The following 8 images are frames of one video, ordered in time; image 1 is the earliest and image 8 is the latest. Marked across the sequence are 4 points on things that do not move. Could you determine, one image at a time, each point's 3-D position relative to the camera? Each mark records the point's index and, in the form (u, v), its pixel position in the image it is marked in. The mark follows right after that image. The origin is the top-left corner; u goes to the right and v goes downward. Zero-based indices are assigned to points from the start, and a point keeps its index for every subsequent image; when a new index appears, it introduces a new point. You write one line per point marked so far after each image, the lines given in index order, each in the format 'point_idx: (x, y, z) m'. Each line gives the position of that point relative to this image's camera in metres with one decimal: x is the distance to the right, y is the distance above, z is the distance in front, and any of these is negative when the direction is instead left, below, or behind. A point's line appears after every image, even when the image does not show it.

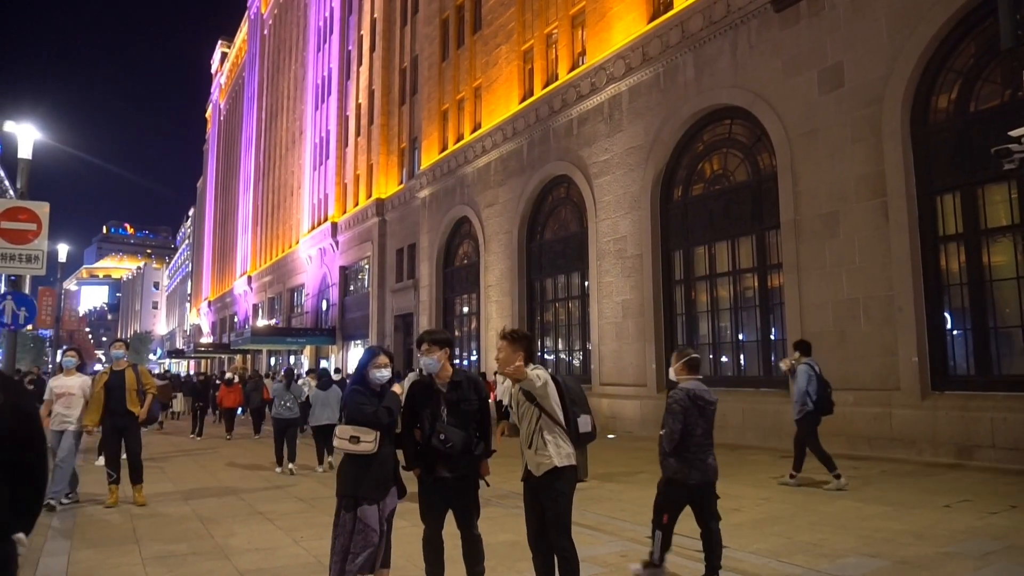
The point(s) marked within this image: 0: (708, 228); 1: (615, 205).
0: (+4.4, +1.4, +16.2) m
1: (+2.7, +2.2, +18.6) m
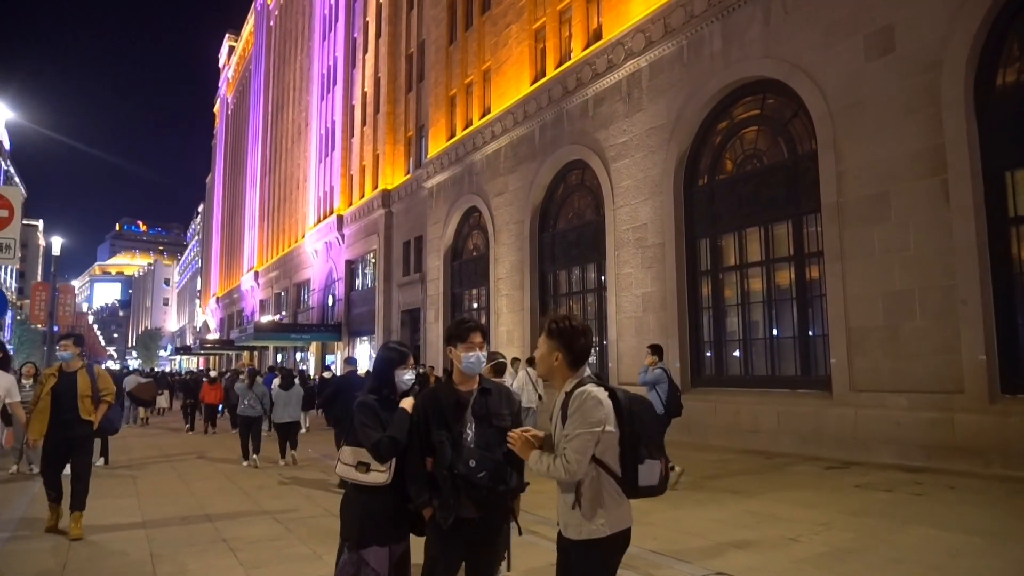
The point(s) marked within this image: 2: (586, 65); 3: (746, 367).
0: (+4.6, +1.5, +14.8) m
1: (+2.9, +2.4, +17.2) m
2: (+2.0, +5.9, +19.2) m
3: (+4.7, -1.6, +14.6) m
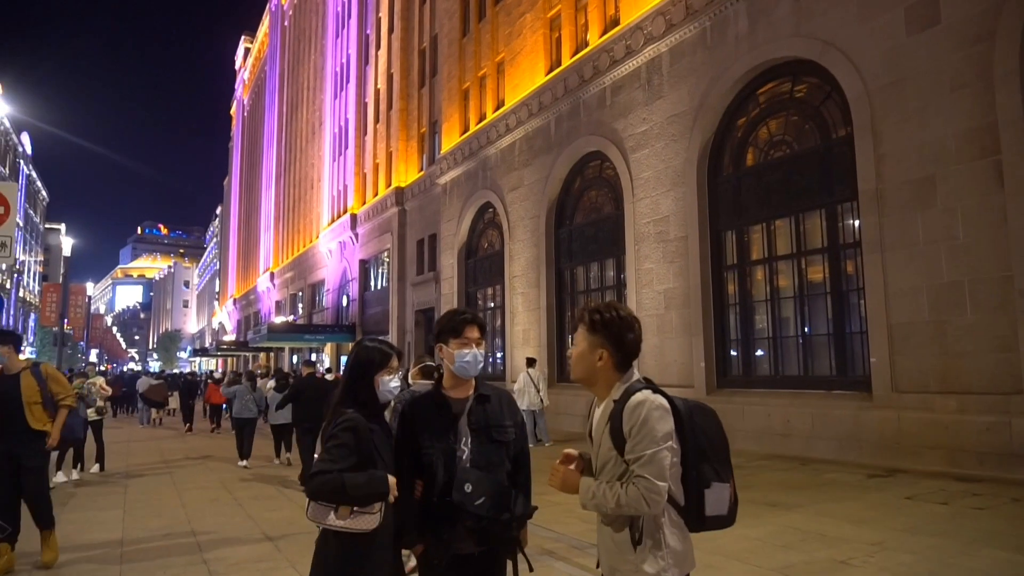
0: (+4.9, +1.6, +13.9) m
1: (+3.3, +2.4, +16.4) m
2: (+2.3, +6.0, +18.4) m
3: (+5.0, -1.5, +13.7) m
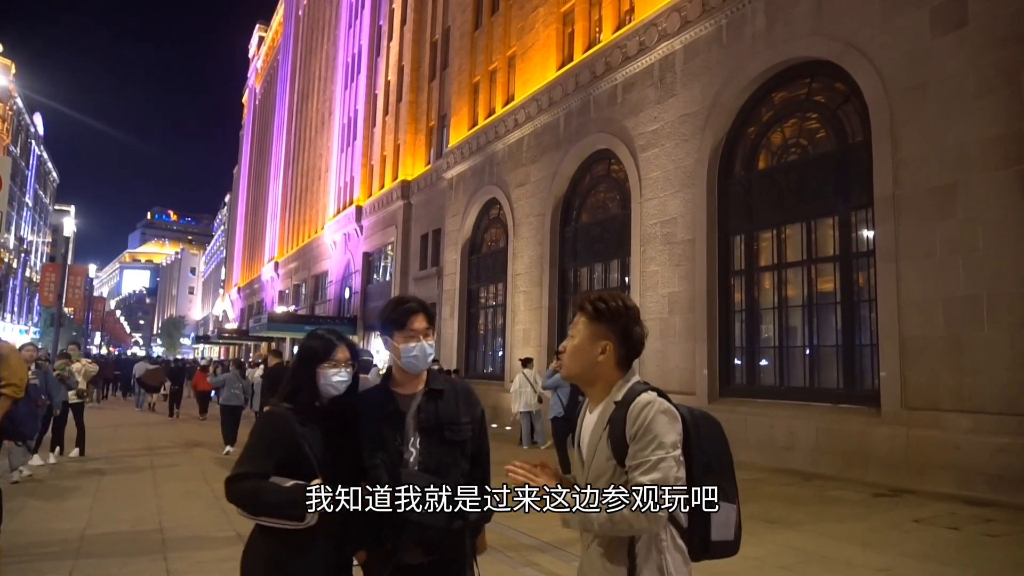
0: (+5.0, +1.5, +13.5) m
1: (+3.4, +2.4, +16.0) m
2: (+2.6, +6.0, +17.9) m
3: (+5.0, -1.6, +13.2) m
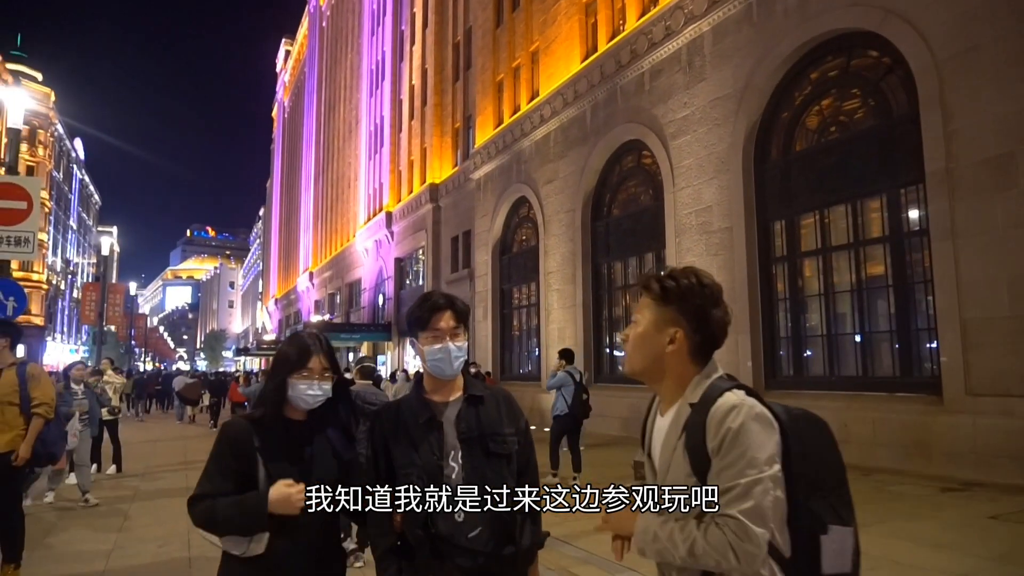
0: (+5.5, +1.8, +12.9) m
1: (+4.0, +2.6, +15.4) m
2: (+3.1, +6.1, +17.4) m
3: (+5.6, -1.4, +12.6) m
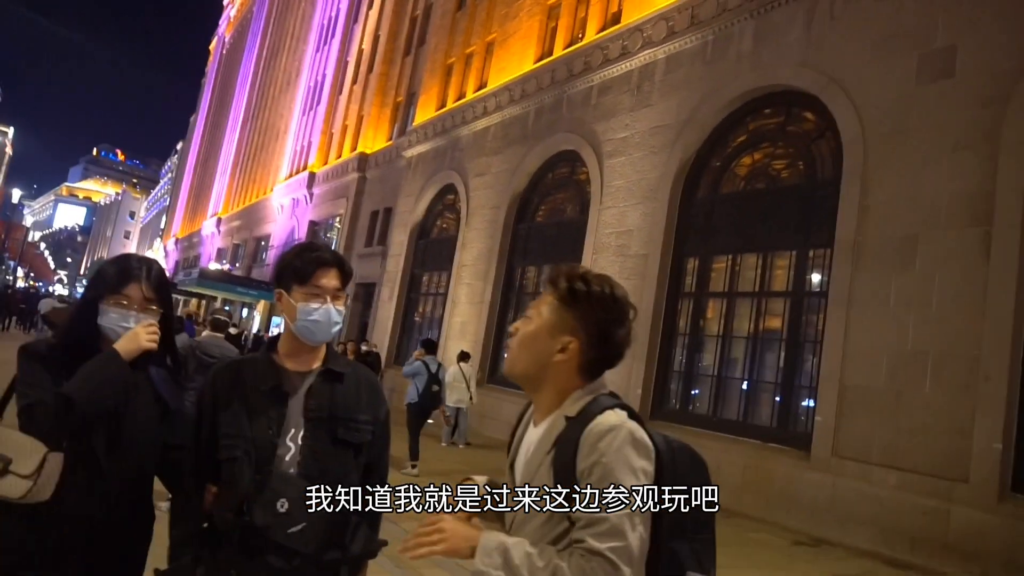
0: (+4.1, +1.0, +13.1) m
1: (+2.4, +2.1, +15.5) m
2: (+2.1, +5.8, +17.4) m
3: (+3.6, -2.1, +12.9) m
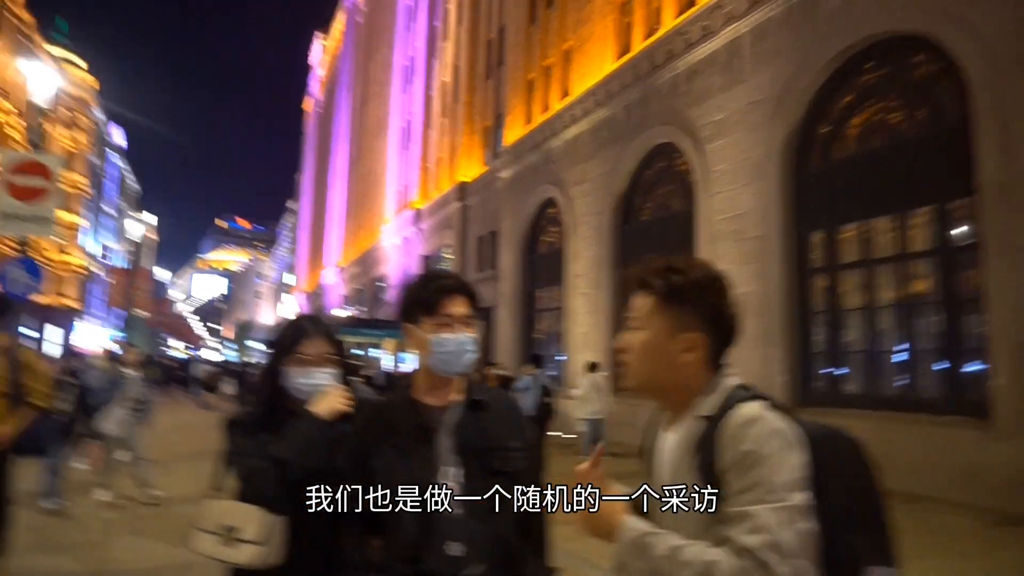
0: (+6.0, +1.5, +12.3) m
1: (+4.6, +2.4, +14.9) m
2: (+3.9, +6.0, +16.9) m
3: (+6.0, -1.6, +12.0) m
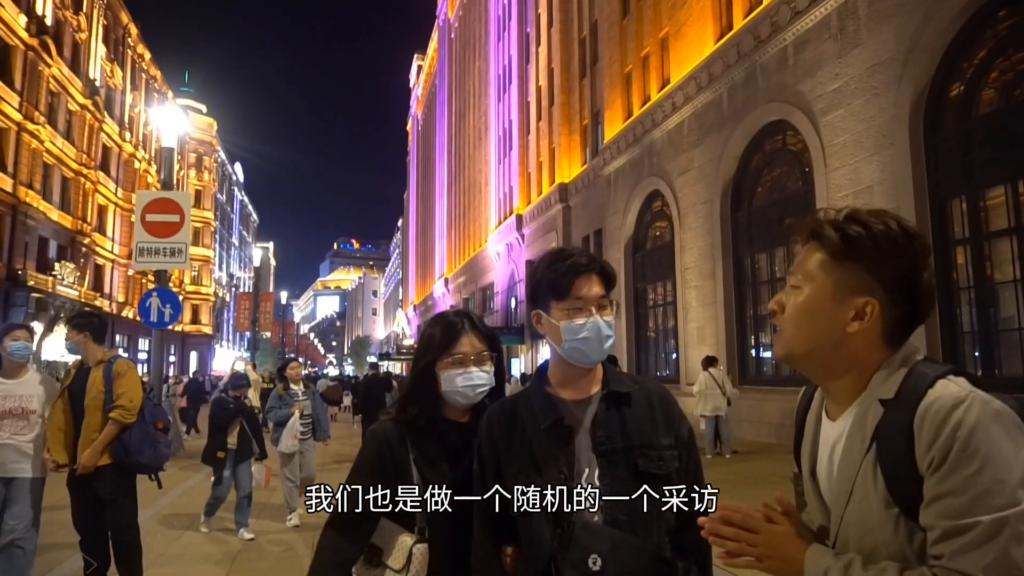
0: (+7.6, +2.0, +11.0) m
1: (+6.6, +2.7, +13.8) m
2: (+6.0, +6.3, +16.0) m
3: (+7.7, -1.2, +10.7) m
